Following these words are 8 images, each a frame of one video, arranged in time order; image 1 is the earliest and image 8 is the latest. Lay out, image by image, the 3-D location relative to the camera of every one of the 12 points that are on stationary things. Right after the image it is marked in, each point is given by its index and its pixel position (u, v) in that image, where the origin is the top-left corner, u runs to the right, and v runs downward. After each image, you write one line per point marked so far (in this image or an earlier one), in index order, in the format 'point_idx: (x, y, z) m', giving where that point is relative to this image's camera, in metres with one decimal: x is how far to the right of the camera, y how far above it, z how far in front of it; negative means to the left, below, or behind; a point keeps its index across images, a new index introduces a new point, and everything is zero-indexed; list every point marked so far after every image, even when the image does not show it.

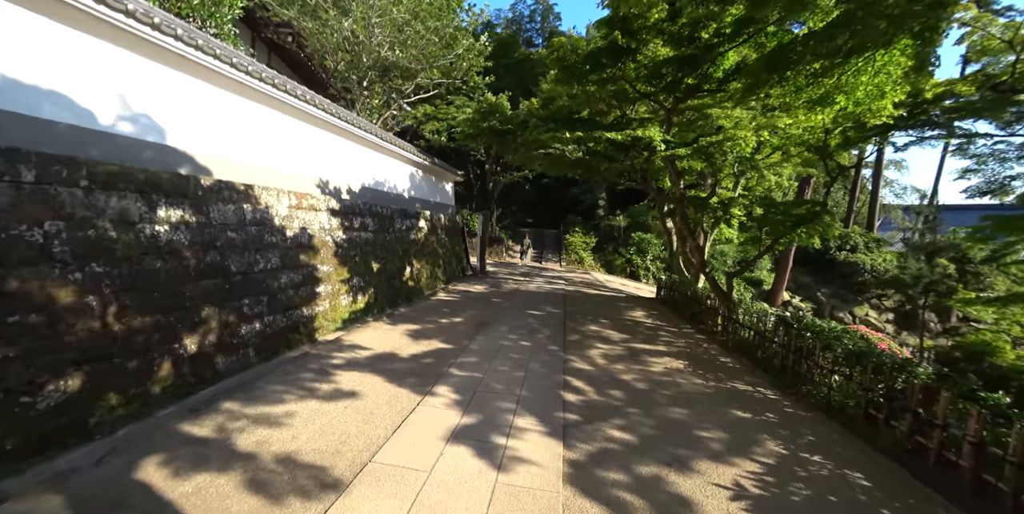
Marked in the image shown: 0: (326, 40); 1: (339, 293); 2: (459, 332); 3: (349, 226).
0: (-4.9, +5.7, +11.3) m
1: (-2.7, -0.6, +6.7) m
2: (-0.8, -1.1, +6.5) m
3: (-2.8, +0.5, +7.4) m
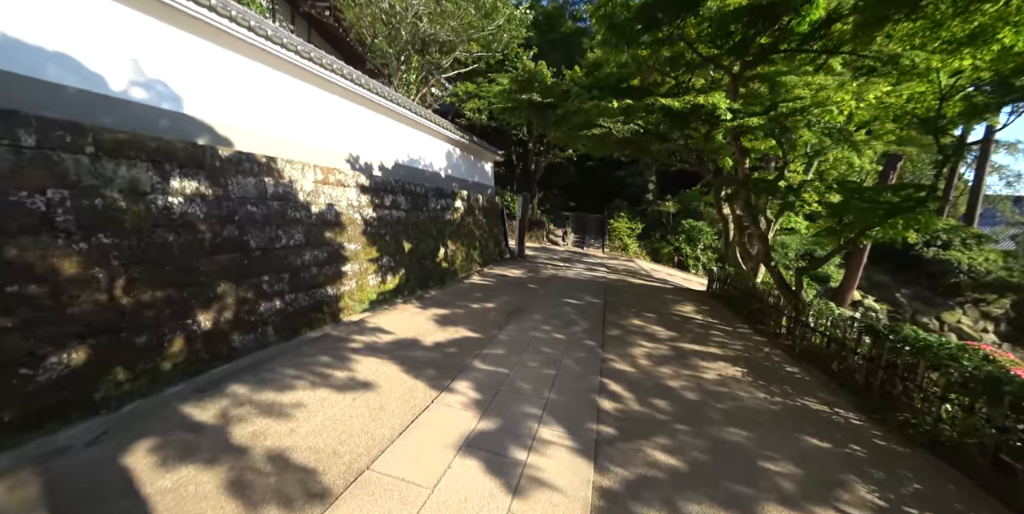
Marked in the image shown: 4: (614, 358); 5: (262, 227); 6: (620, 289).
0: (-3.7, +6.2, +10.9) m
1: (-2.2, -0.2, +6.5) m
2: (-0.3, -0.9, +6.0) m
3: (-2.2, +0.9, +7.1) m
4: (+1.2, -1.2, +5.0) m
5: (-2.7, +0.3, +4.7) m
6: (+2.5, -0.7, +10.0) m
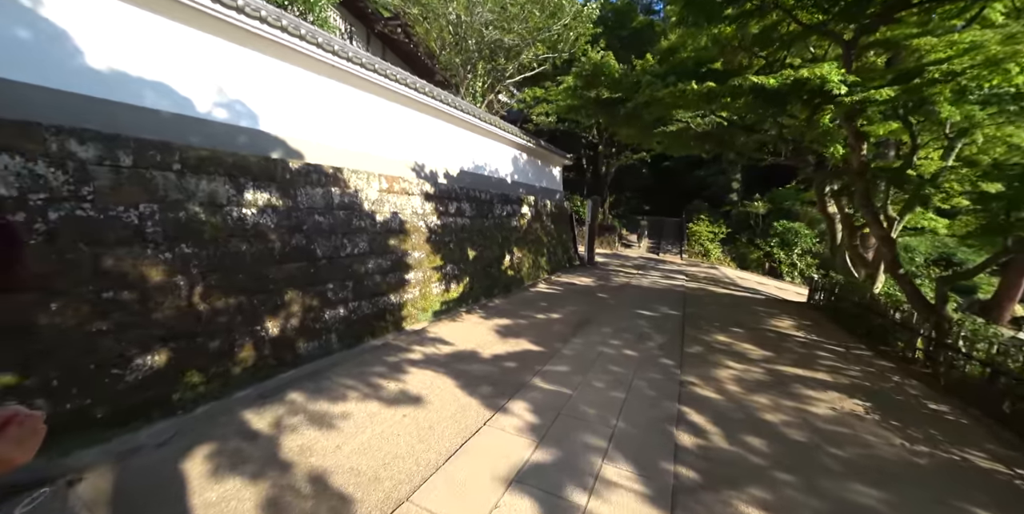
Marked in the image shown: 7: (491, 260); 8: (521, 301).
0: (-2.0, +6.0, +11.2) m
1: (-1.2, -0.4, +6.4) m
2: (+0.5, -1.0, +5.7) m
3: (-1.1, +0.8, +7.1) m
4: (+1.9, -1.2, +4.4) m
5: (-2.0, +0.2, +4.8) m
6: (+4.0, -0.9, +9.1) m
7: (-0.4, 0.0, +8.3) m
8: (+0.2, -0.8, +7.6) m
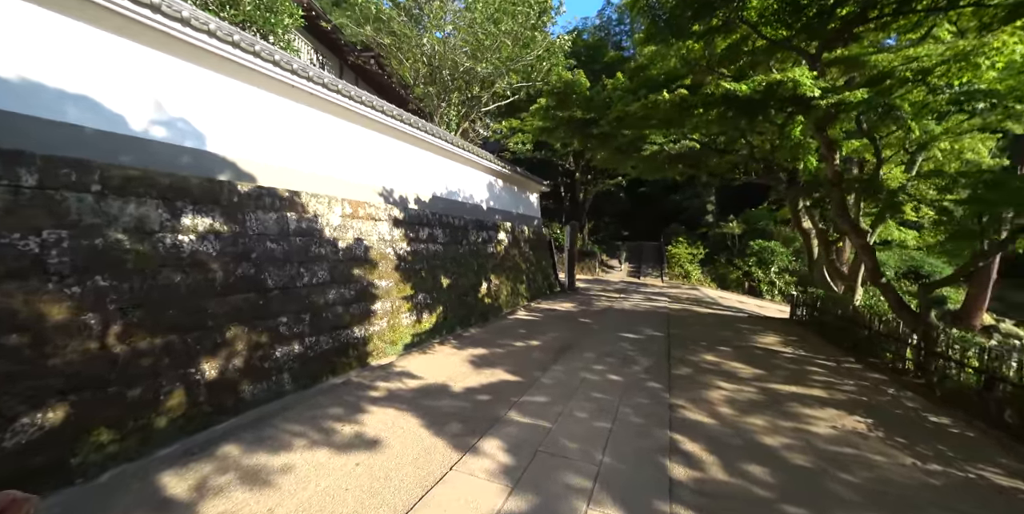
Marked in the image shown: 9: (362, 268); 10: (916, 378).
0: (-2.8, +5.2, +11.2) m
1: (-1.6, -0.8, +6.0) m
2: (+0.3, -1.3, +5.3) m
3: (-1.5, +0.3, +6.8) m
4: (+1.6, -1.4, +4.0) m
5: (-2.3, -0.1, +4.4) m
6: (+3.6, -1.3, +8.8) m
7: (-0.9, -0.6, +8.0) m
8: (-0.2, -1.2, +7.2) m
9: (-1.9, -0.1, +5.5) m
10: (+4.9, -1.5, +5.3) m
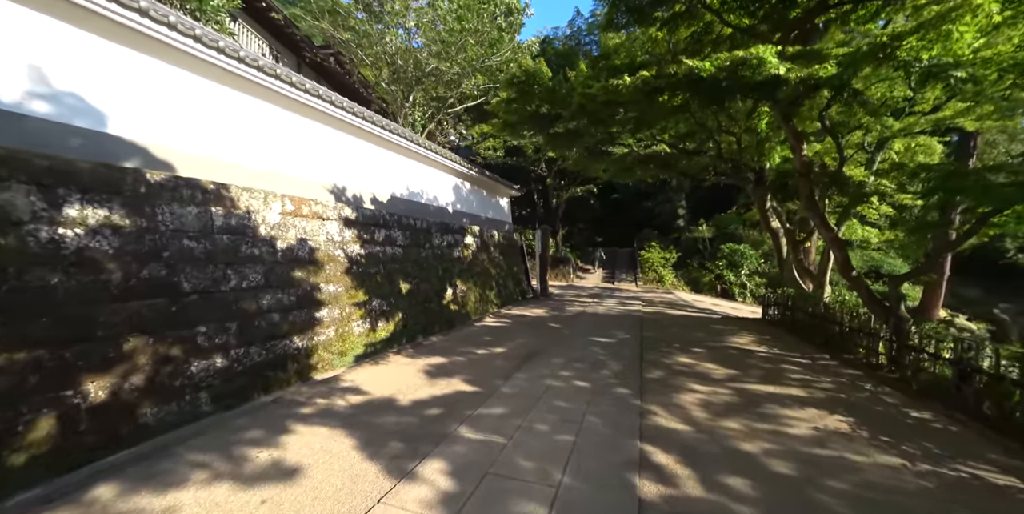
0: (-3.7, +5.1, +10.7) m
1: (-2.1, -0.8, +5.5) m
2: (-0.2, -1.3, +4.8) m
3: (-2.1, +0.3, +6.3) m
4: (+1.2, -1.3, +3.7) m
5: (-2.7, -0.1, +3.8) m
6: (+2.9, -1.3, +8.6) m
7: (-1.5, -0.6, +7.5) m
8: (-0.8, -1.3, +6.8) m
9: (-2.4, -0.2, +4.9) m
10: (+4.5, -1.4, +5.1) m
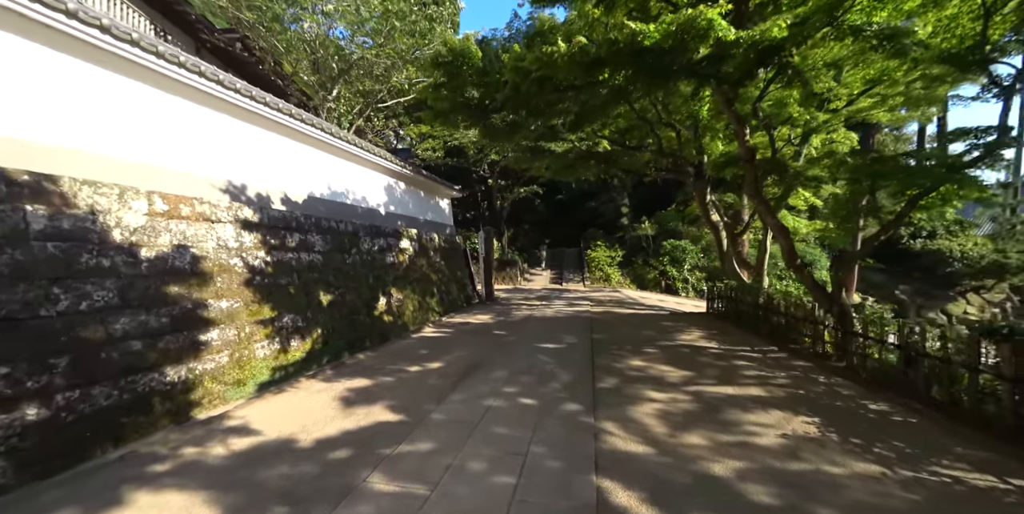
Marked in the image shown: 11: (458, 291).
0: (-5.2, +4.8, +9.6) m
1: (-2.8, -0.9, +4.6) m
2: (-0.8, -1.3, +4.2) m
3: (-2.9, +0.2, +5.4) m
4: (+0.7, -1.3, +3.2) m
5: (-3.3, -0.2, +2.9) m
6: (+1.9, -1.3, +8.2) m
7: (-2.4, -0.7, +6.7) m
8: (-1.6, -1.3, +6.0) m
9: (-3.0, -0.3, +4.0) m
10: (+3.8, -1.2, +5.0) m
11: (-1.4, -0.9, +11.4) m
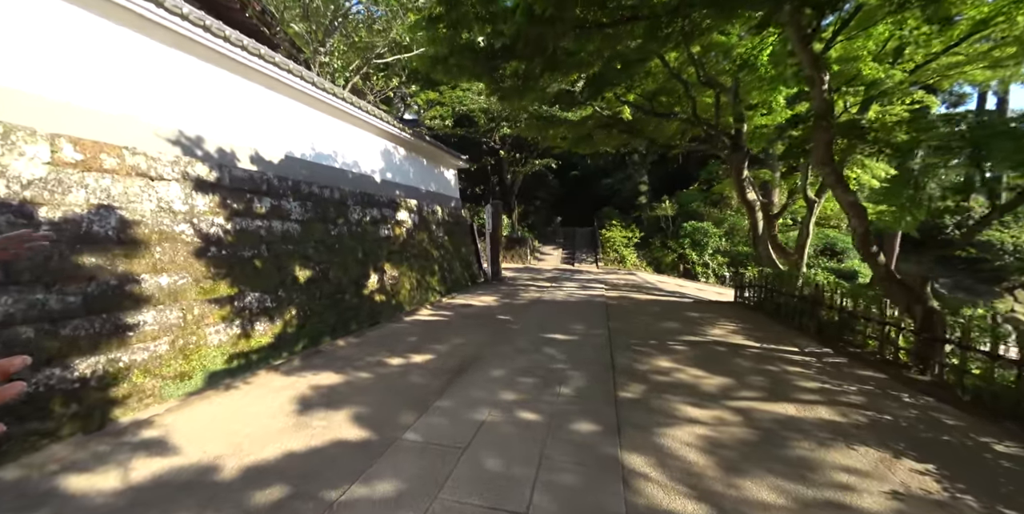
0: (-4.9, +5.5, +8.6) m
1: (-2.7, -0.6, +3.8) m
2: (-0.8, -1.1, +3.4) m
3: (-2.8, +0.5, +4.5) m
4: (+0.7, -1.1, +2.3) m
5: (-3.3, +0.1, +2.1) m
6: (+2.0, -0.9, +7.4) m
7: (-2.3, -0.3, +5.9) m
8: (-1.6, -1.0, +5.2) m
9: (-3.0, 0.0, +3.2) m
10: (+3.8, -1.1, +4.1) m
11: (-1.2, -0.3, +10.6) m
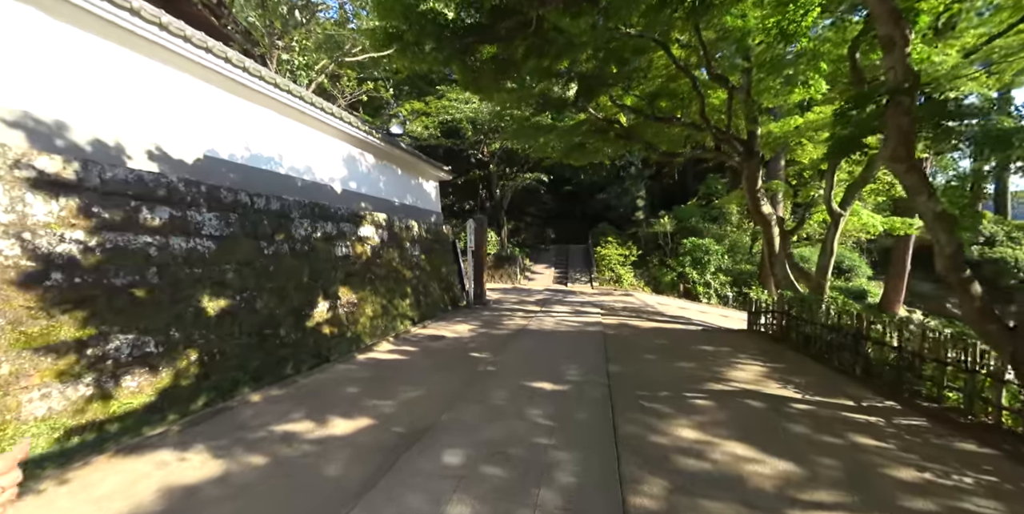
0: (-5.2, +5.1, +7.7) m
1: (-3.0, -0.8, +2.6) m
2: (-1.0, -1.2, +2.2) m
3: (-3.1, +0.3, +3.4) m
4: (+0.5, -1.3, +1.2) m
5: (-3.5, -0.1, +0.9) m
6: (+1.7, -1.2, +6.2) m
7: (-2.6, -0.6, +4.7) m
8: (-1.8, -1.2, +4.1) m
9: (-3.2, -0.2, +2.1) m
10: (+3.6, -1.3, +3.0) m
11: (-1.6, -0.8, +9.4) m
